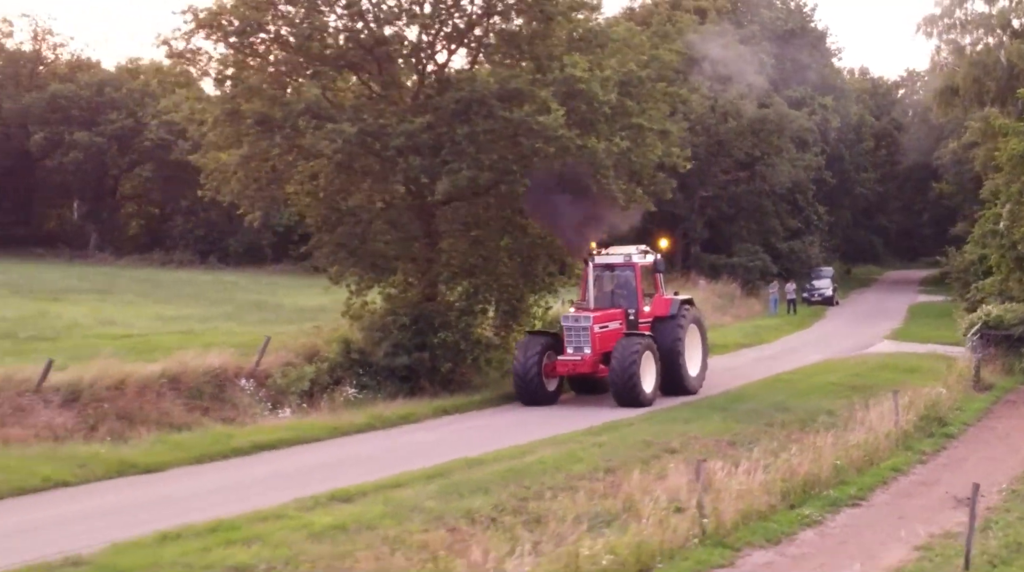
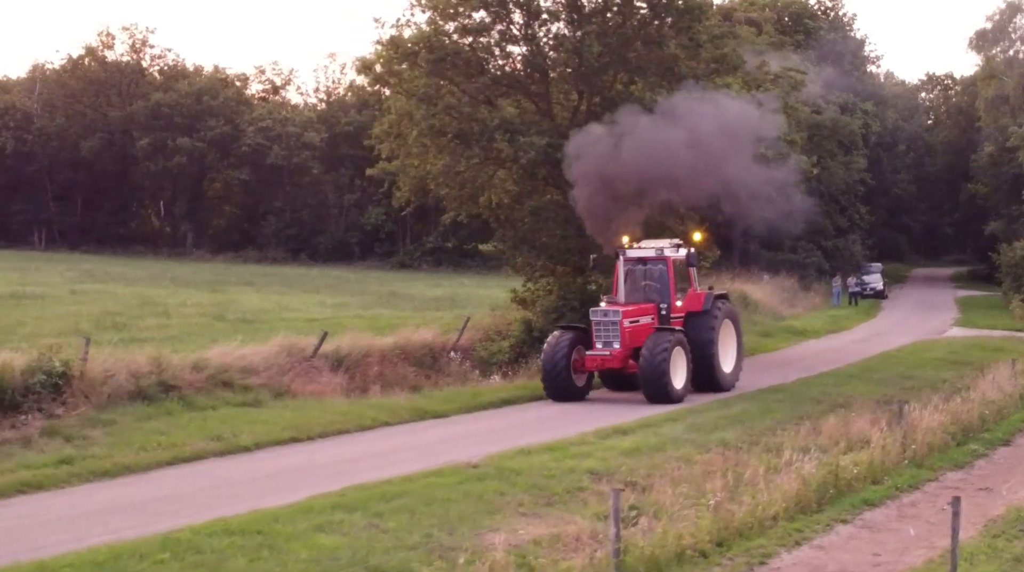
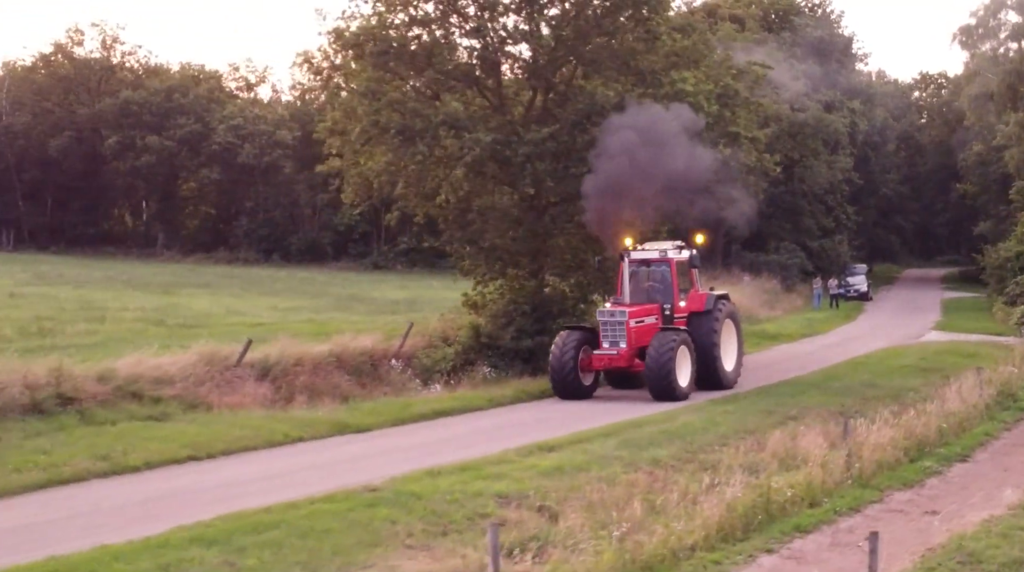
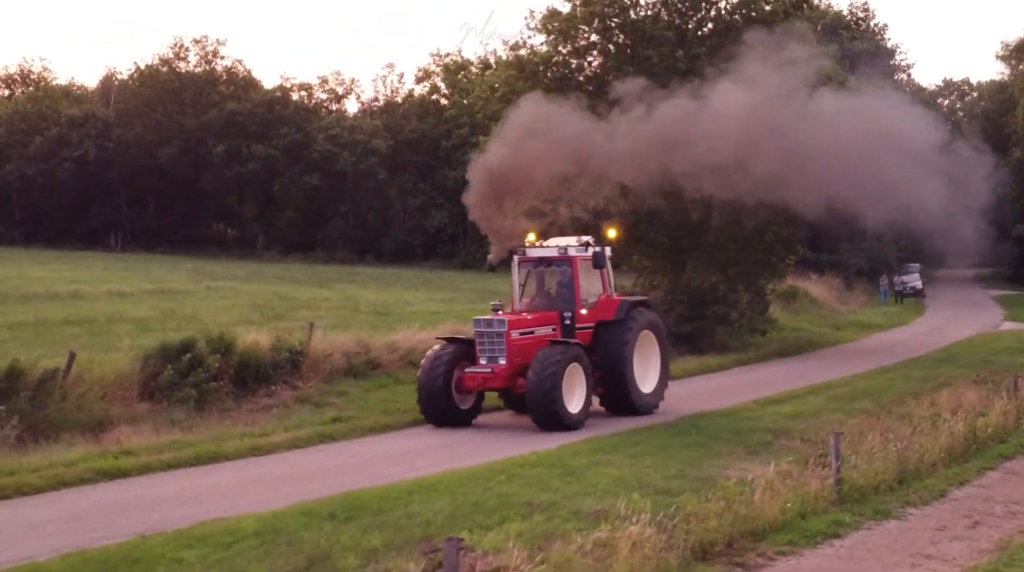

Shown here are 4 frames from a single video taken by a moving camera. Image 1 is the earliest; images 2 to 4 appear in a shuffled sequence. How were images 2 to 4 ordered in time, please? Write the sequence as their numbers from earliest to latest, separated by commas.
3, 2, 4
